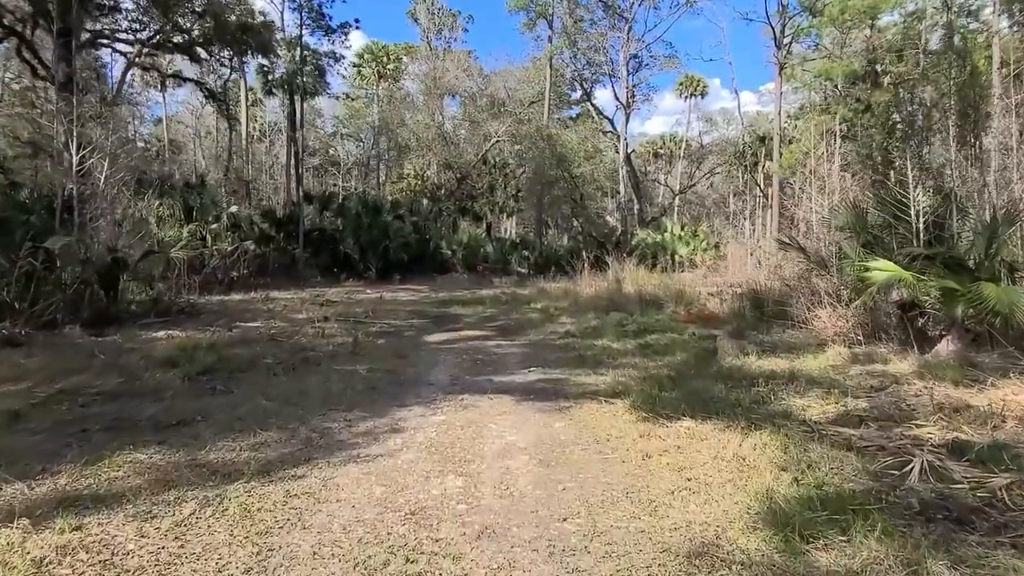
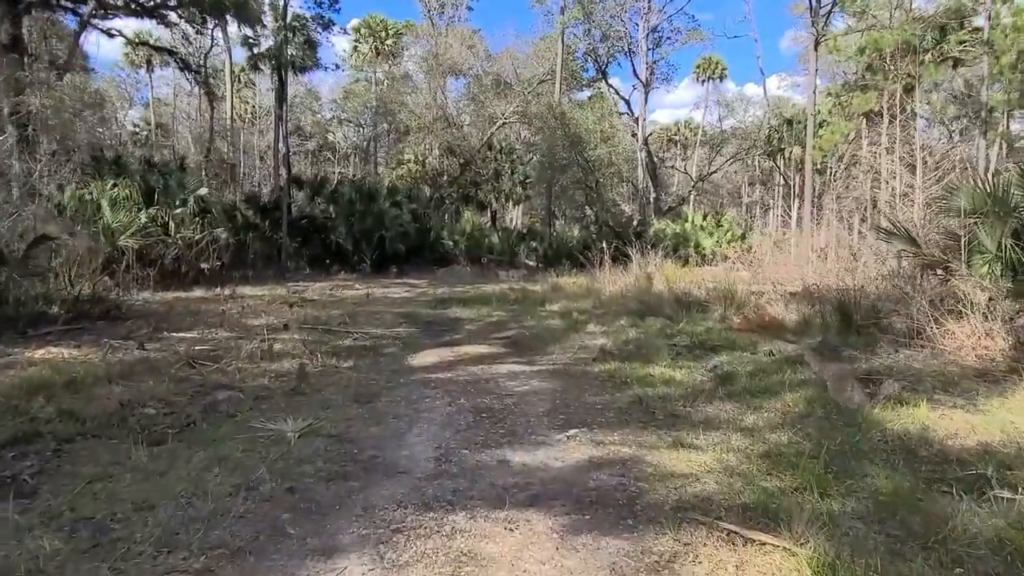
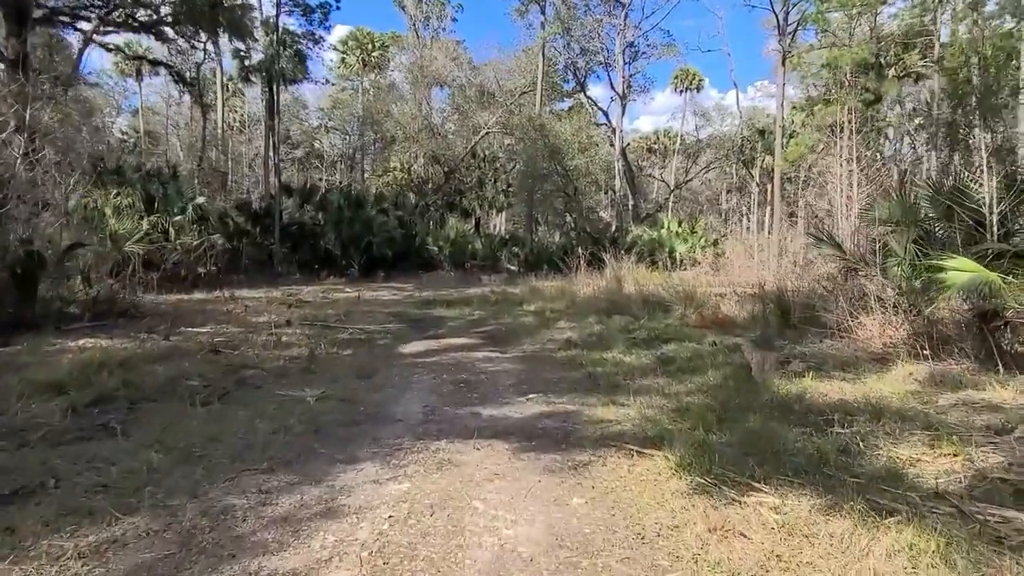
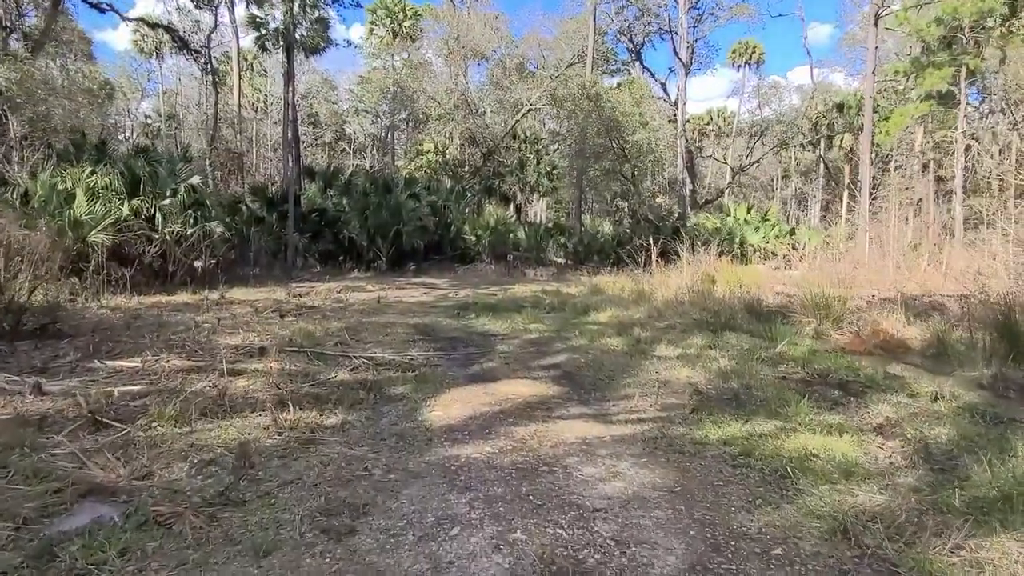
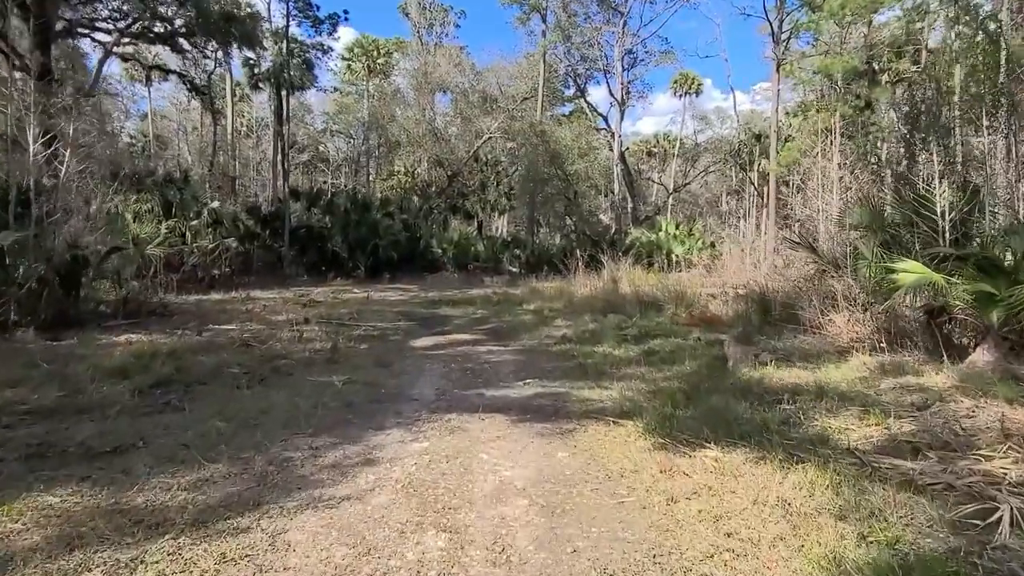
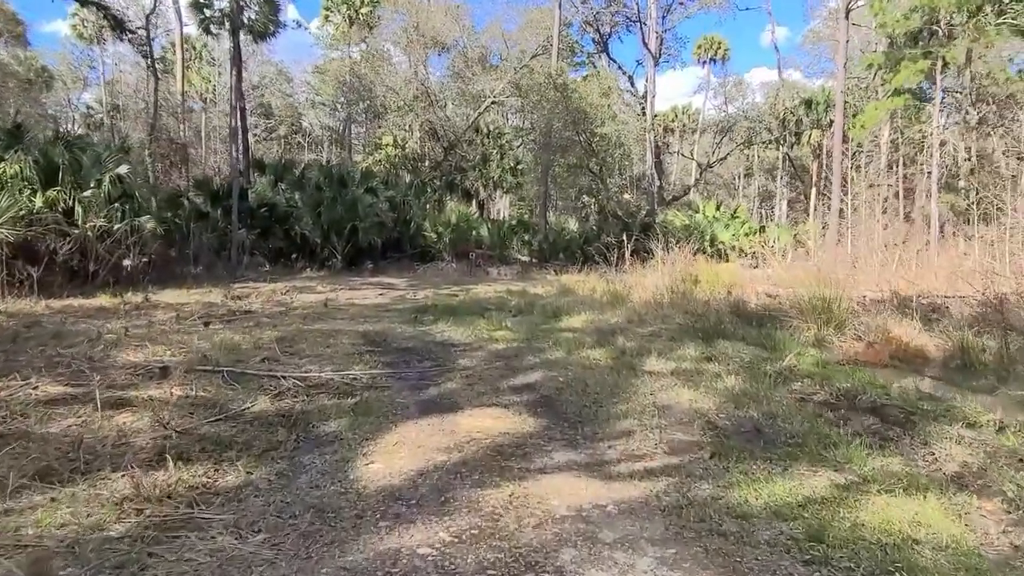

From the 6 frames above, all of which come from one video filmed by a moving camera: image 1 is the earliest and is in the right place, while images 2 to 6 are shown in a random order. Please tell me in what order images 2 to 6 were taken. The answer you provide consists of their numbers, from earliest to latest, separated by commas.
5, 3, 2, 4, 6
